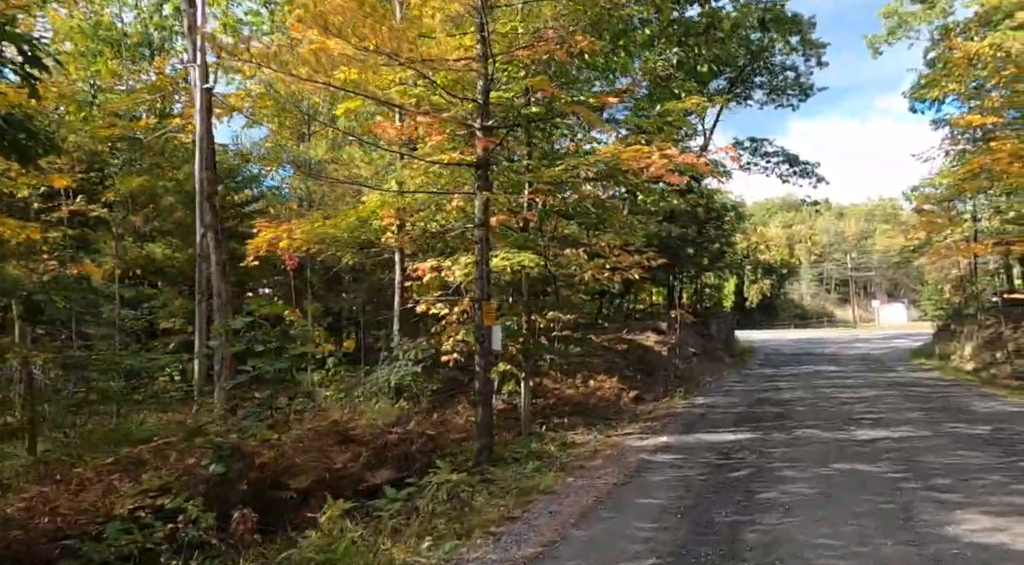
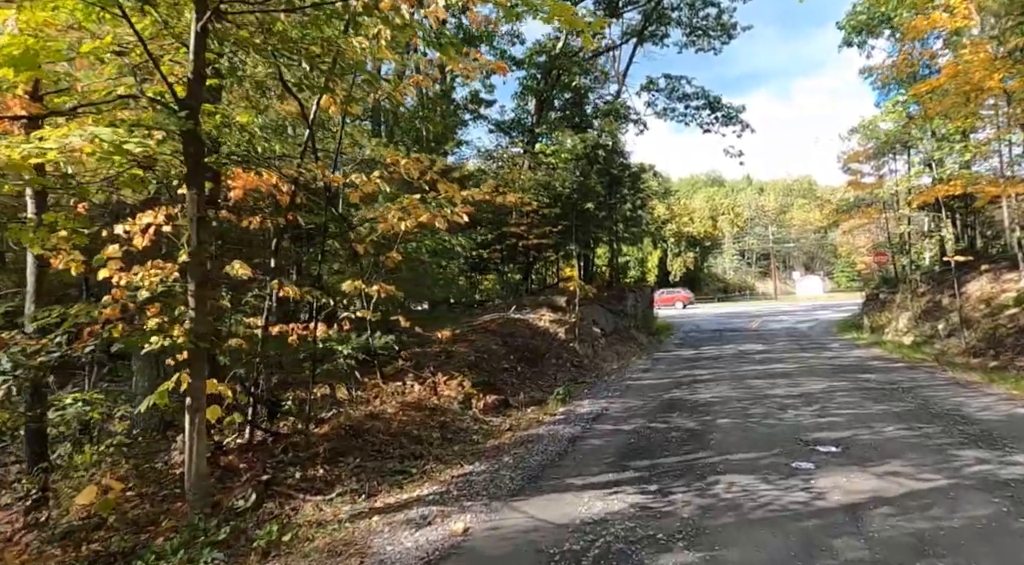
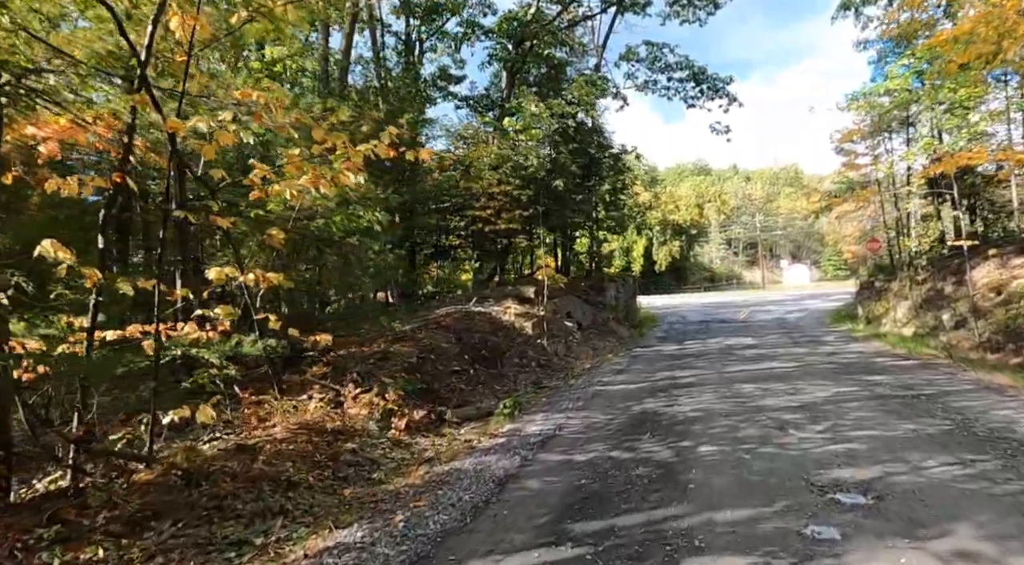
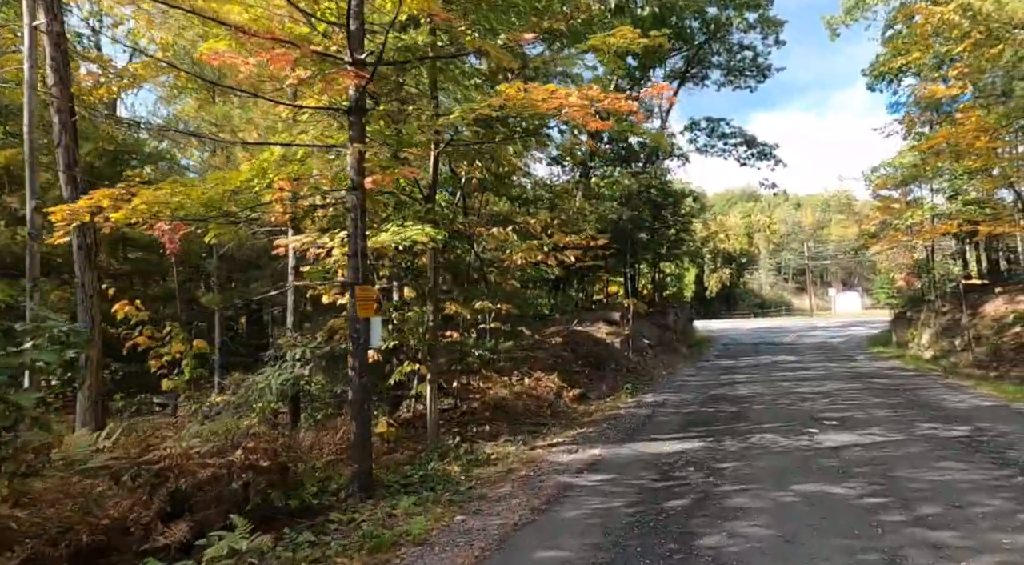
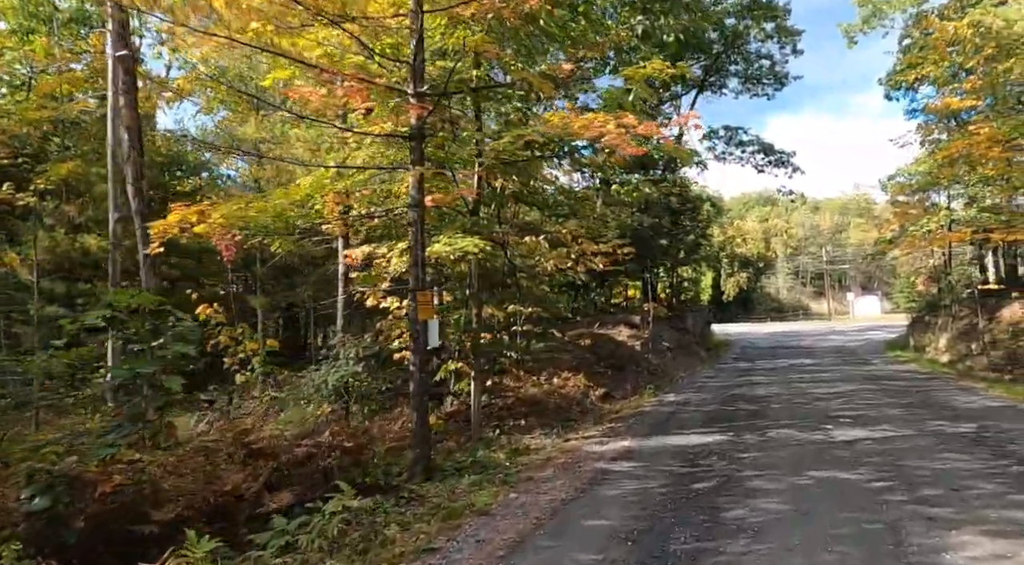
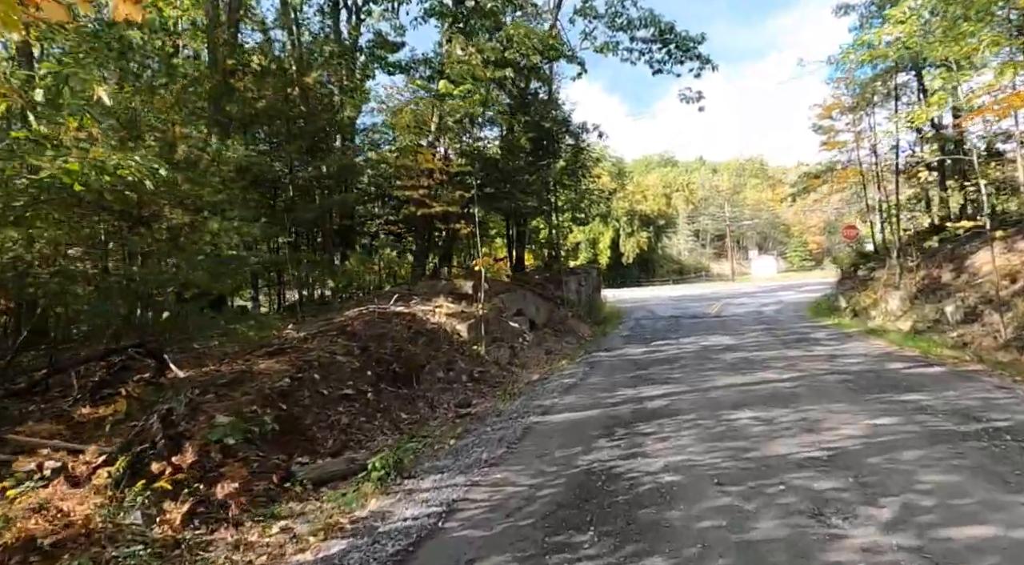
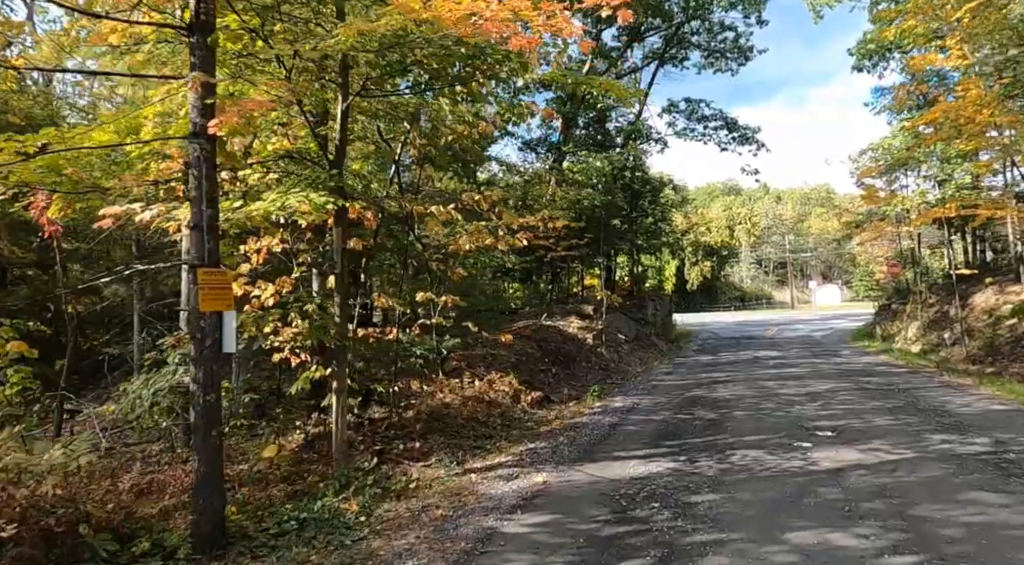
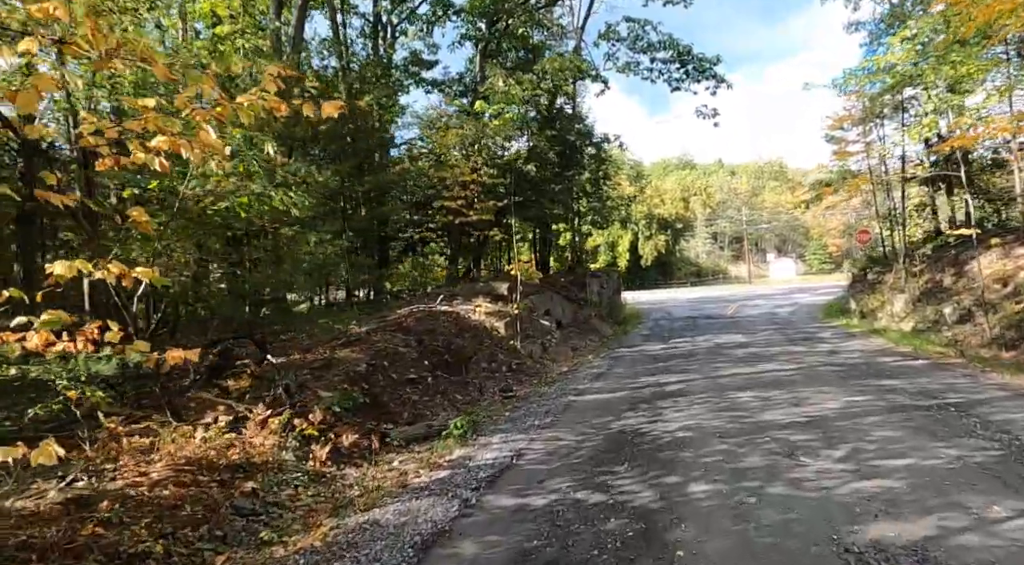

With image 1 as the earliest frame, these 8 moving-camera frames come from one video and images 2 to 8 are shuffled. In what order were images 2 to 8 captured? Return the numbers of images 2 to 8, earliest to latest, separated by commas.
5, 4, 7, 2, 3, 8, 6
